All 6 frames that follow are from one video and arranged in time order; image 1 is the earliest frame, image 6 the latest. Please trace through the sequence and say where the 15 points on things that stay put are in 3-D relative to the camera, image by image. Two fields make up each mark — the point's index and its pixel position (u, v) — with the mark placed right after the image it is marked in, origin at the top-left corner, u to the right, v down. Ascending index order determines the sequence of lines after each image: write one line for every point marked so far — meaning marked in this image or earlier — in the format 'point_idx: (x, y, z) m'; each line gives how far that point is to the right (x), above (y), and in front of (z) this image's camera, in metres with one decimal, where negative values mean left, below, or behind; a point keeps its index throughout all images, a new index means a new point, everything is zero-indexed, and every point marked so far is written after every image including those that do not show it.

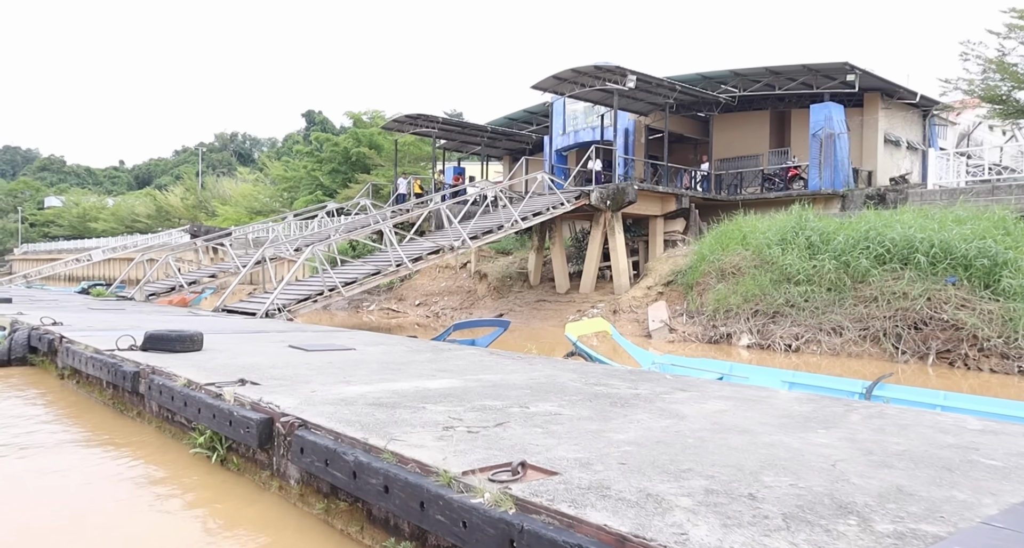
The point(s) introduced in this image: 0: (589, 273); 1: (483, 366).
0: (+2.0, 0.0, +19.7) m
1: (-0.2, -0.8, +6.7) m
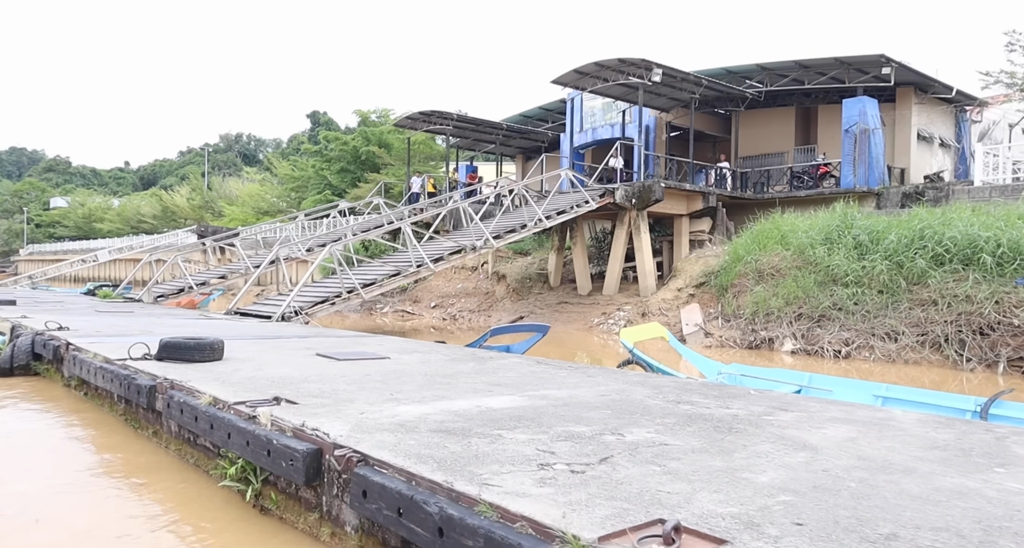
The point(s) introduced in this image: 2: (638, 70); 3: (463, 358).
0: (+2.6, 0.0, +19.0) m
1: (+0.2, -0.9, +6.0) m
2: (+3.3, +5.4, +19.7) m
3: (-0.5, -0.9, +7.4) m
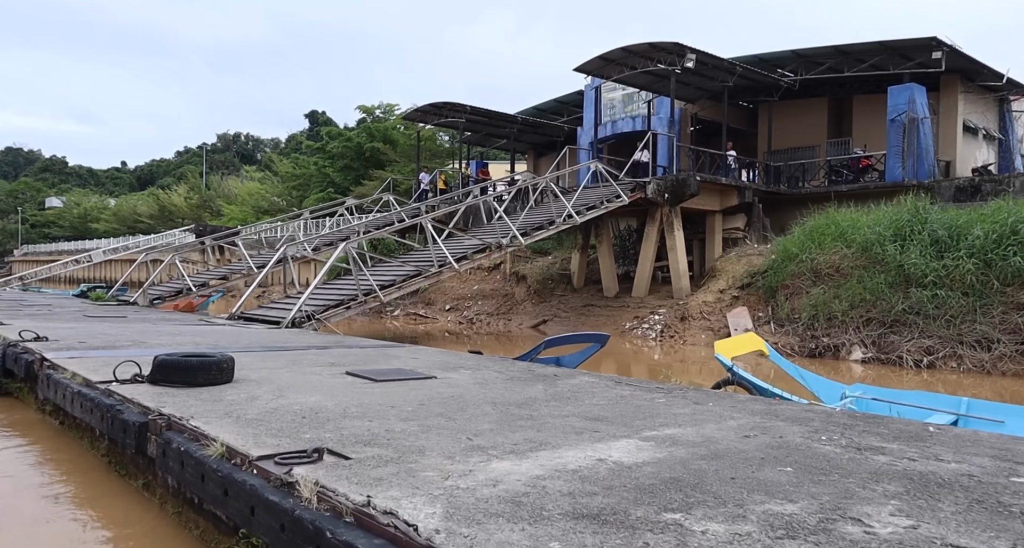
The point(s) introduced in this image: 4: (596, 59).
0: (+3.1, 0.0, +17.6) m
1: (+0.8, -0.9, +4.7) m
2: (+3.9, +5.4, +18.4) m
3: (+0.1, -0.9, +6.1) m
4: (+2.1, +5.4, +18.7) m
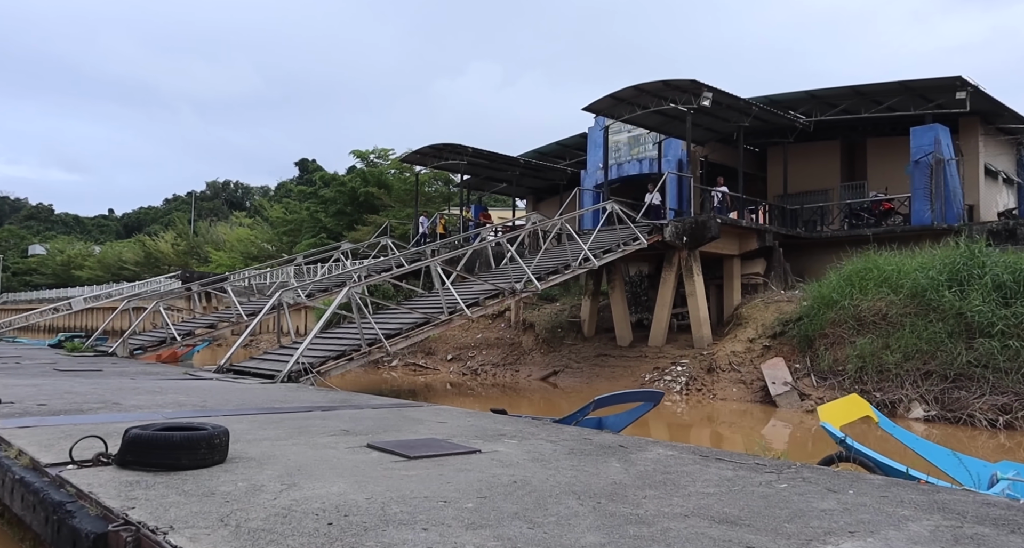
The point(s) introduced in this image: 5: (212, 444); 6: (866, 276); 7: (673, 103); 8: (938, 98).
0: (+3.3, -1.1, +16.5) m
1: (+1.3, -1.1, +3.5) m
2: (+4.1, +4.2, +17.6) m
3: (+0.5, -1.2, +4.9) m
4: (+2.3, +4.3, +18.0) m
5: (-1.6, -0.9, +3.9) m
6: (+6.0, 0.0, +12.7) m
7: (+3.9, +4.1, +17.9) m
8: (+10.7, +4.4, +18.7) m
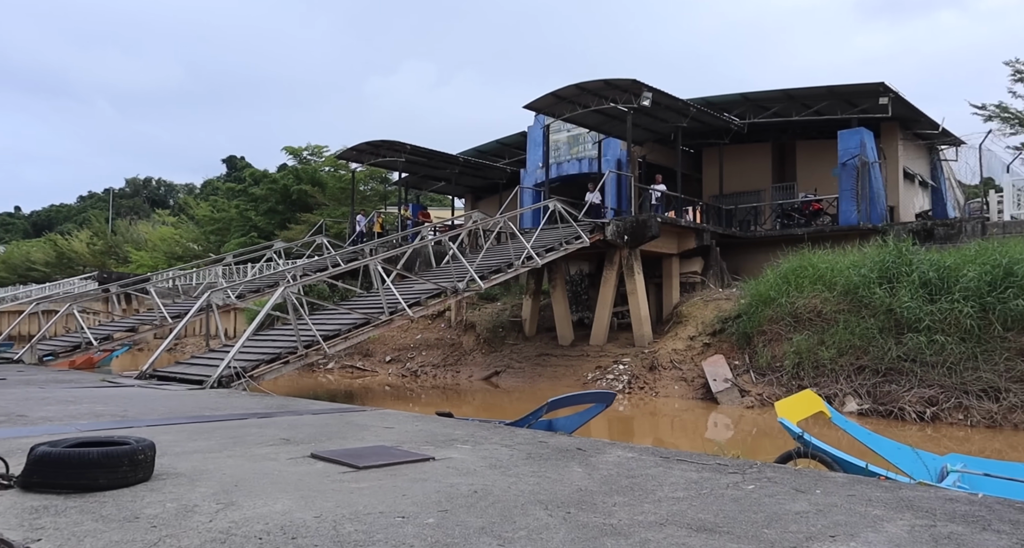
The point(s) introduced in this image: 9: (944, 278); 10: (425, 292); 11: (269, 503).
0: (+2.0, -1.0, +16.5) m
1: (+1.1, -1.1, +3.4) m
2: (+2.7, +4.3, +17.7) m
3: (+0.2, -1.2, +4.7) m
4: (+0.9, +4.3, +17.9) m
5: (-1.8, -0.9, +3.6) m
6: (+5.1, 0.0, +12.9) m
7: (+2.4, +4.2, +18.0) m
8: (+9.2, +4.5, +19.4) m
9: (+6.5, -0.1, +11.2) m
10: (-1.6, -0.3, +13.4) m
11: (-1.1, -1.0, +3.3) m
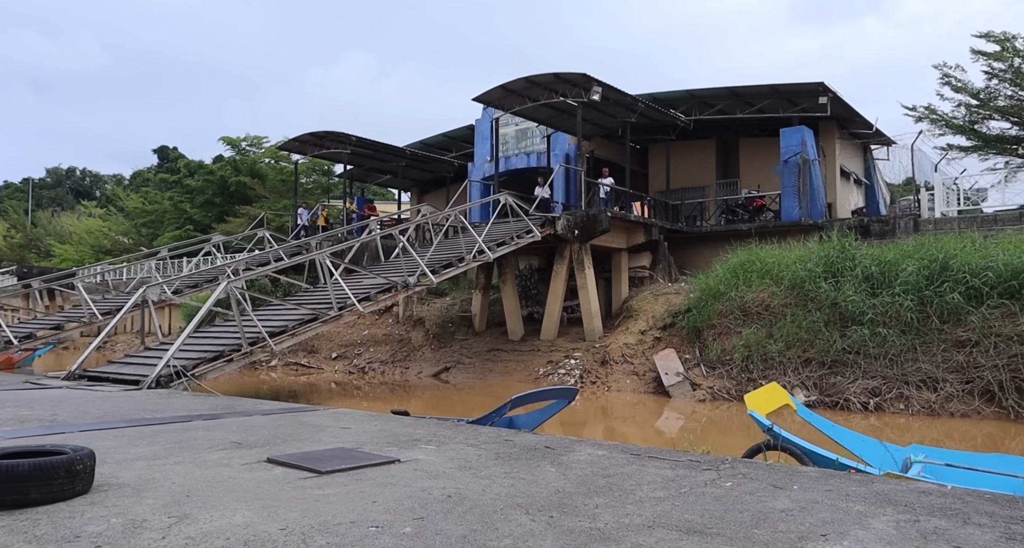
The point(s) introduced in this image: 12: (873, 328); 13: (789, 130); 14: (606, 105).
0: (+0.9, -0.9, +16.5) m
1: (+1.0, -1.0, +3.3) m
2: (+1.5, +4.4, +17.7) m
3: (0.0, -1.1, +4.6) m
4: (-0.3, +4.4, +17.7) m
5: (-1.9, -0.9, +3.3) m
6: (+4.2, +0.1, +13.1) m
7: (+1.2, +4.3, +17.9) m
8: (+7.8, +4.6, +19.8) m
9: (+5.8, 0.0, +11.5) m
10: (-2.4, -0.2, +13.1) m
11: (-1.2, -1.0, +3.1) m
12: (+5.4, -0.8, +11.1) m
13: (+6.9, +3.6, +18.4) m
14: (+2.4, +4.3, +18.7) m
